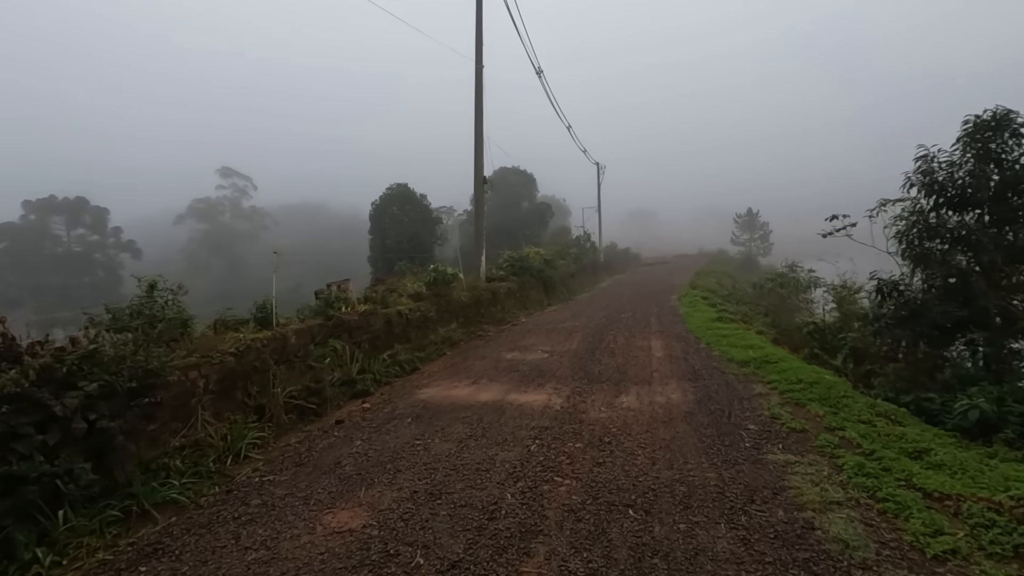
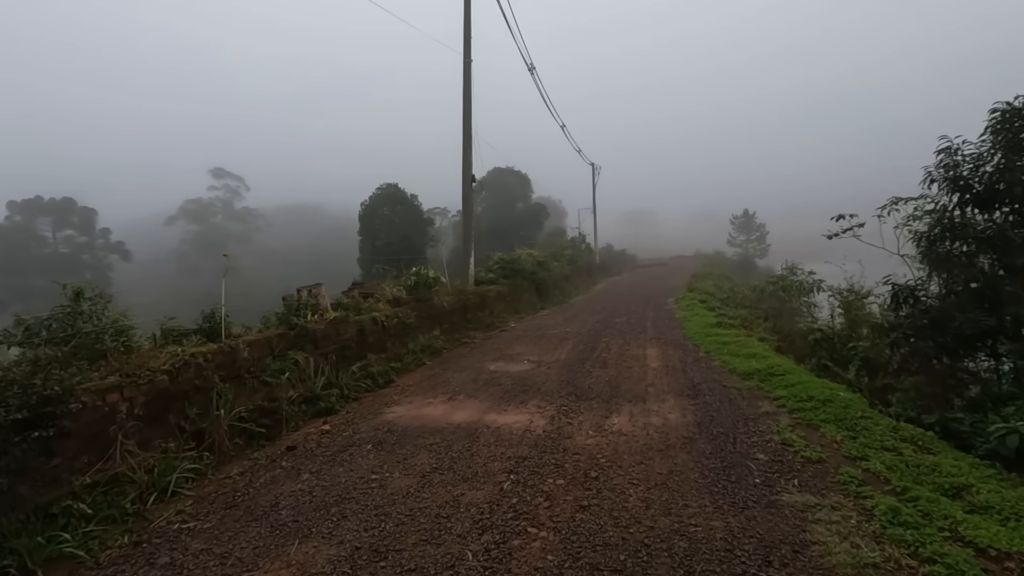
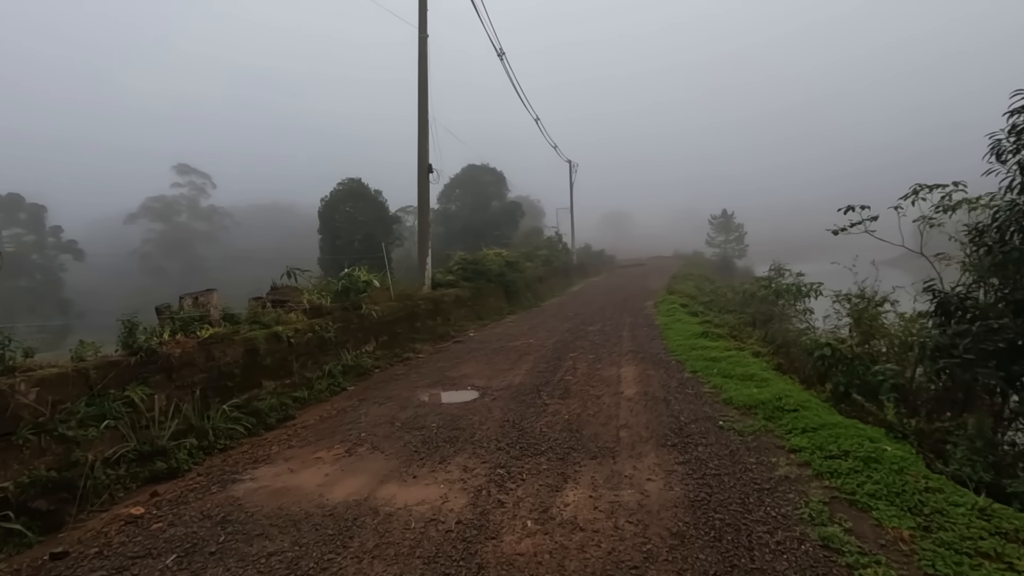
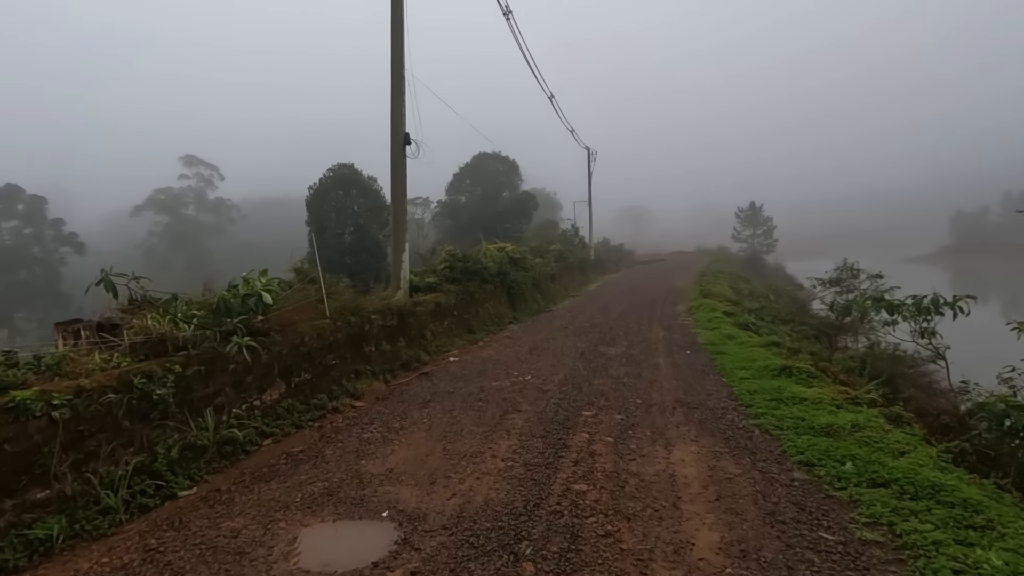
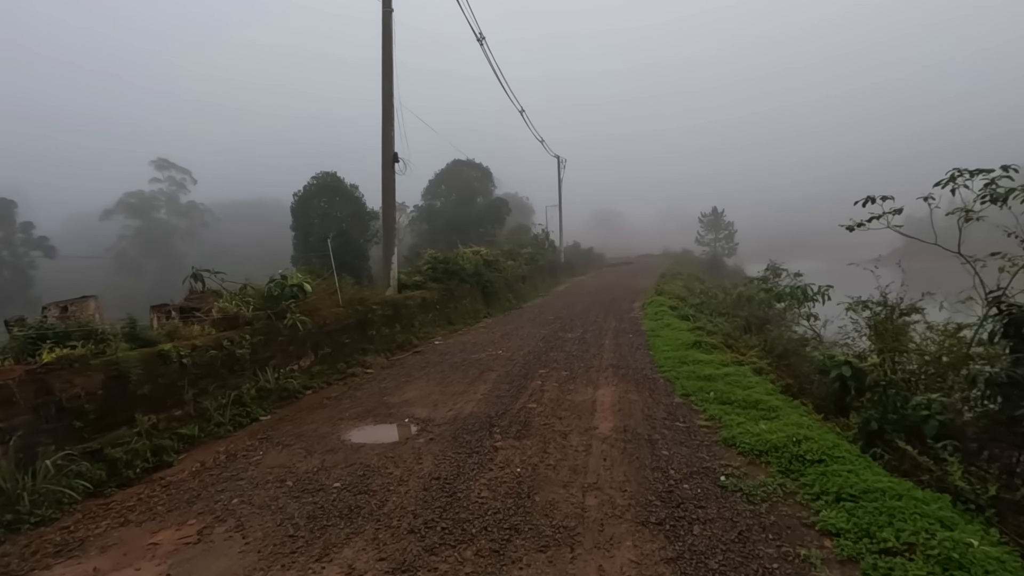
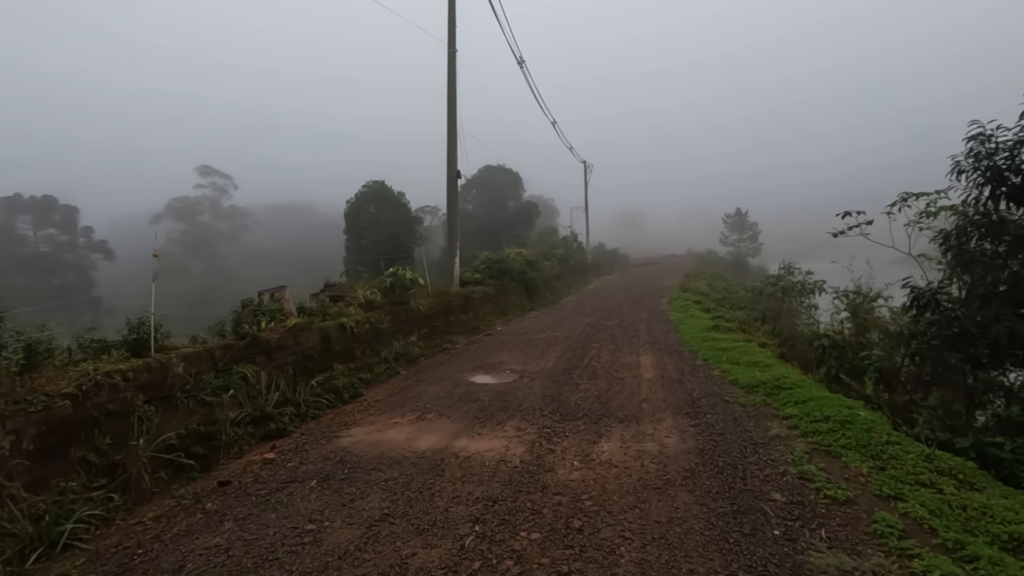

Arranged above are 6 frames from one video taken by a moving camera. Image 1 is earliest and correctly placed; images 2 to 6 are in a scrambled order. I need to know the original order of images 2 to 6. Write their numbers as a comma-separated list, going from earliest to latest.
2, 6, 3, 5, 4
